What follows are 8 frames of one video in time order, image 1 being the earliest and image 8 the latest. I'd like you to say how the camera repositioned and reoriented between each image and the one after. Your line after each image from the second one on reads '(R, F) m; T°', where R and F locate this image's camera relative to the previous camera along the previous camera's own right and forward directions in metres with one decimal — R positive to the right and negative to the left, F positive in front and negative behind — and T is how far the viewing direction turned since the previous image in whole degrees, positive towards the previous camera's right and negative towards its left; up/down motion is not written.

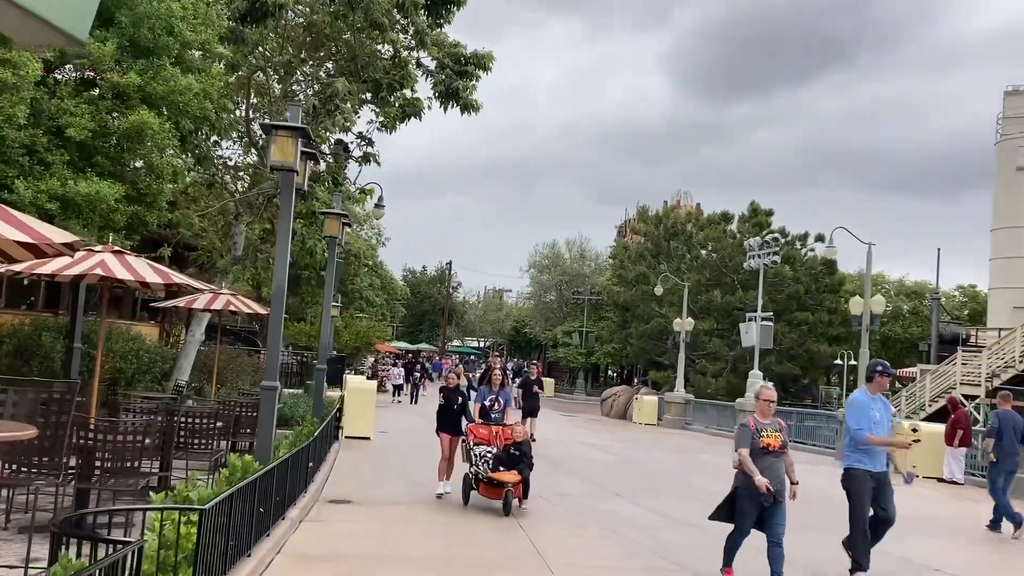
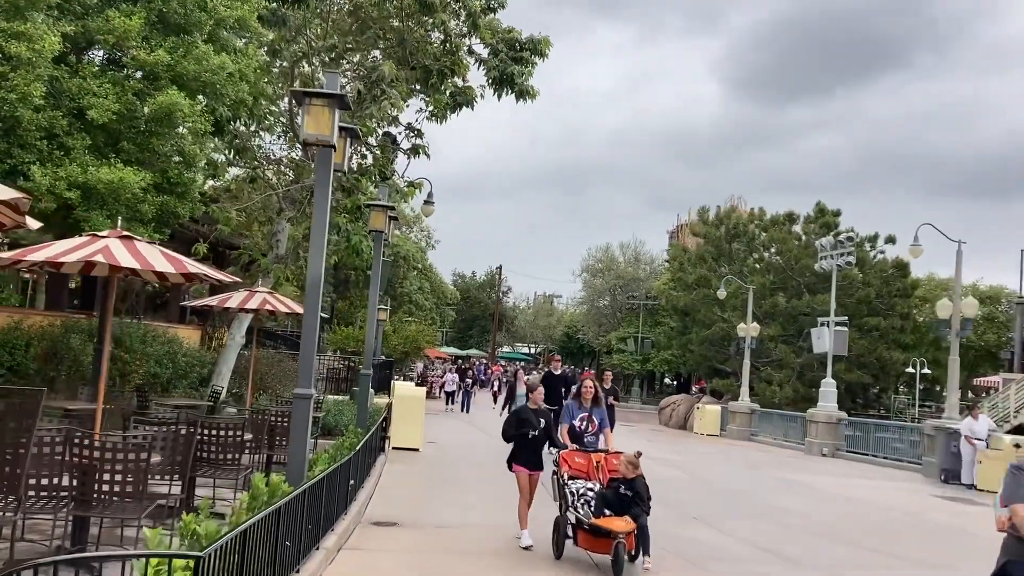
(-0.2, +1.3) m; -3°
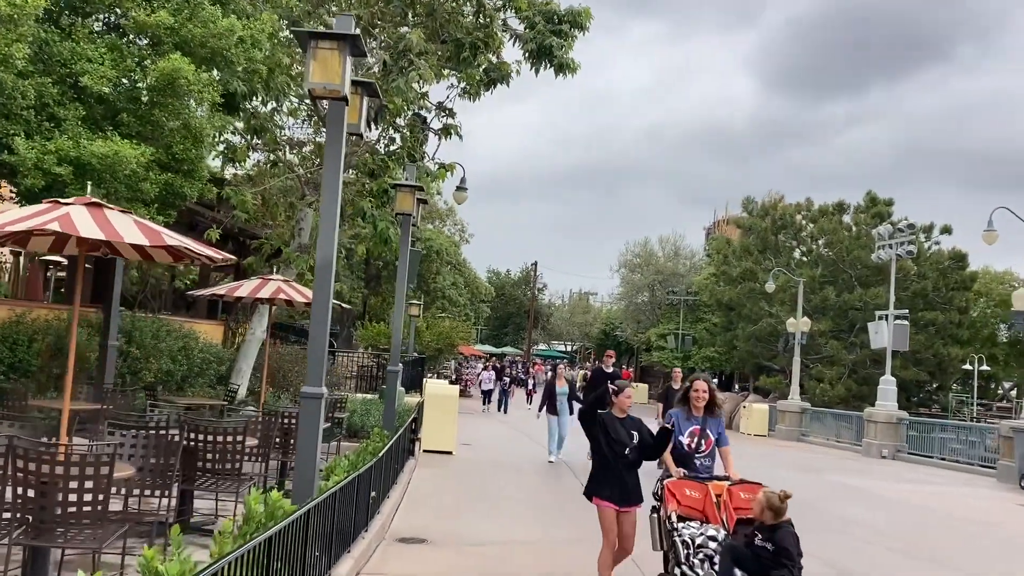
(-0.1, +1.2) m; -2°
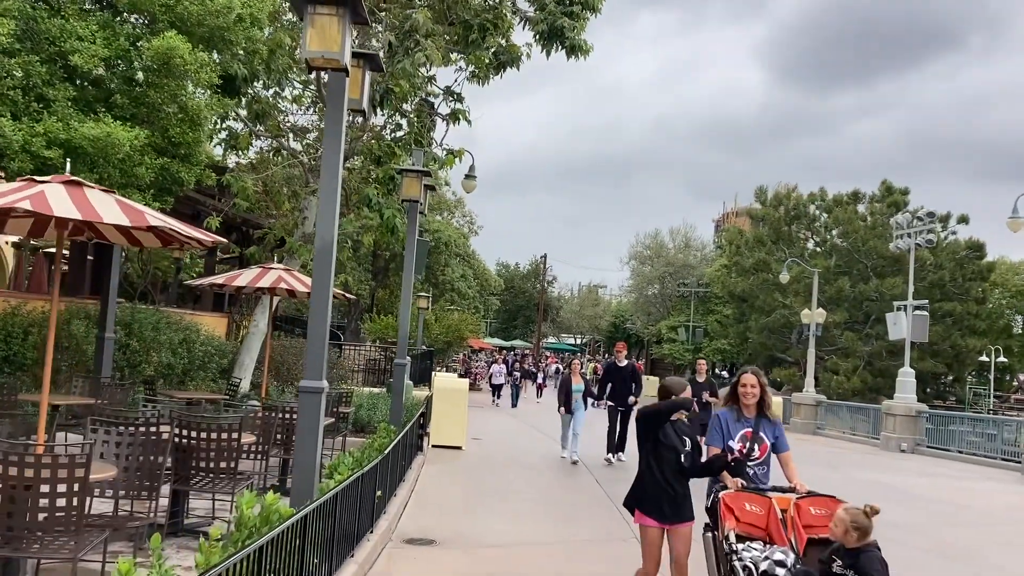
(0.0, +0.5) m; -1°
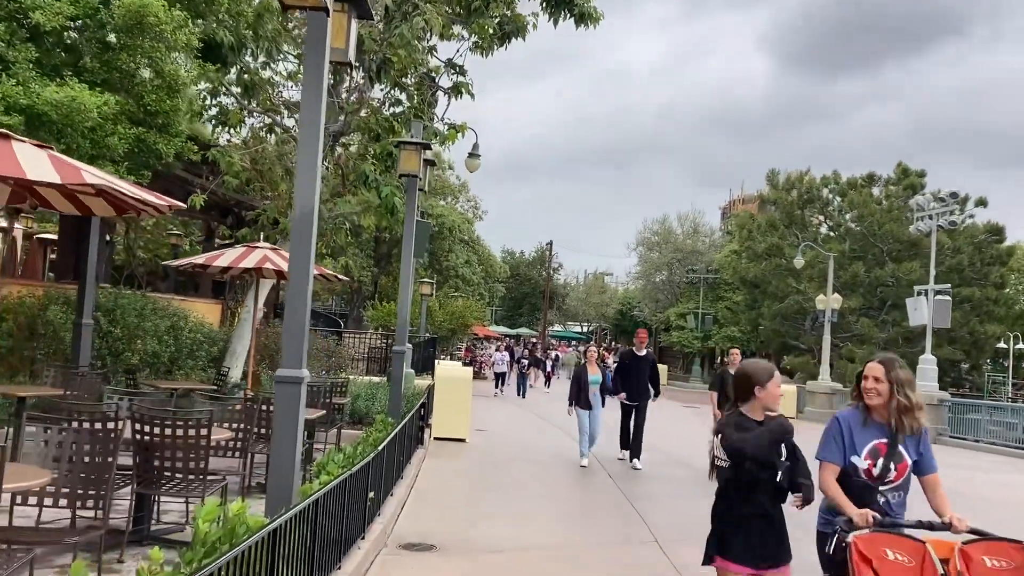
(0.0, +0.8) m; 0°
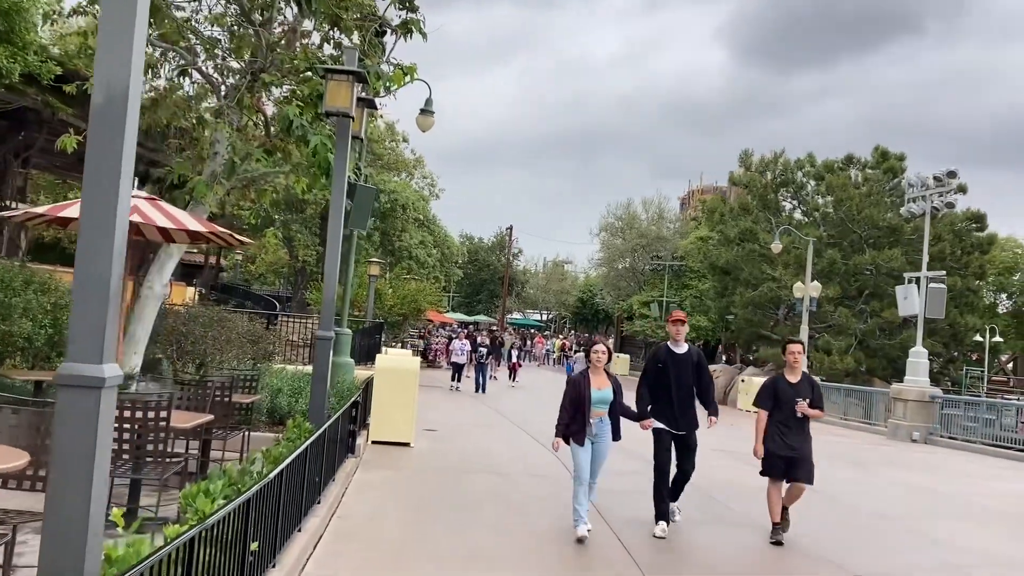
(0.0, +2.2) m; +3°
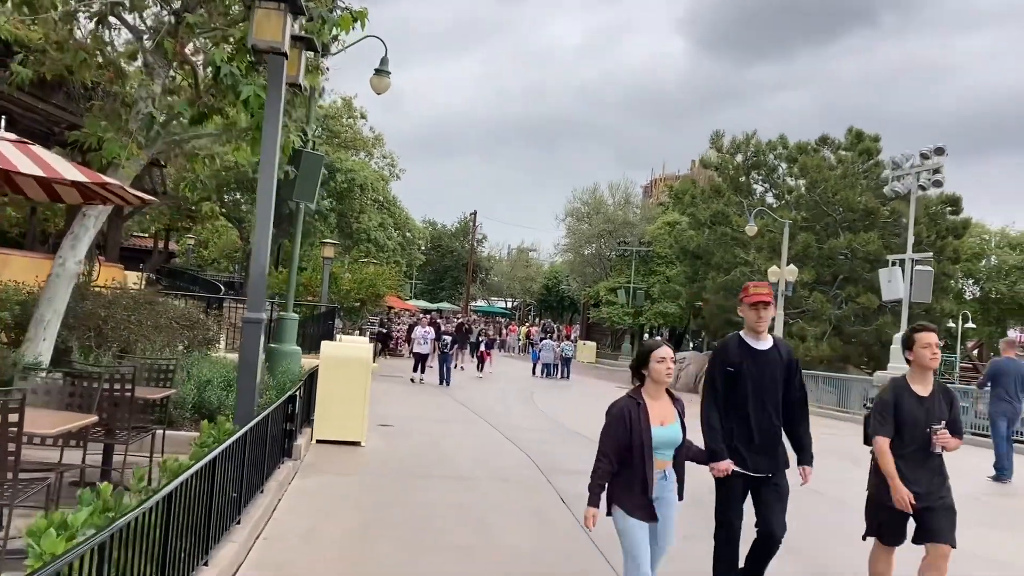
(0.0, +1.3) m; +2°
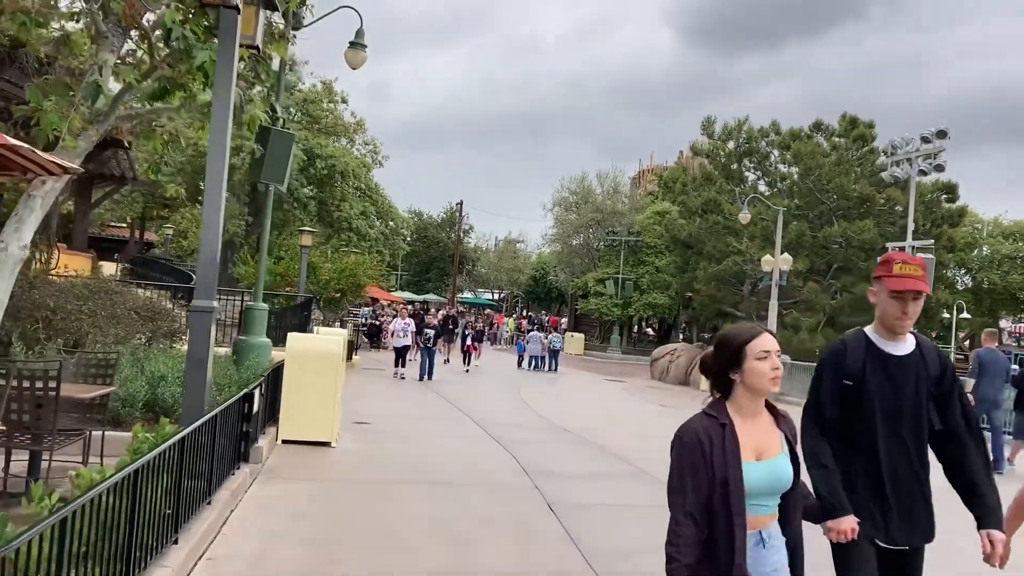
(0.0, +0.8) m; +1°
